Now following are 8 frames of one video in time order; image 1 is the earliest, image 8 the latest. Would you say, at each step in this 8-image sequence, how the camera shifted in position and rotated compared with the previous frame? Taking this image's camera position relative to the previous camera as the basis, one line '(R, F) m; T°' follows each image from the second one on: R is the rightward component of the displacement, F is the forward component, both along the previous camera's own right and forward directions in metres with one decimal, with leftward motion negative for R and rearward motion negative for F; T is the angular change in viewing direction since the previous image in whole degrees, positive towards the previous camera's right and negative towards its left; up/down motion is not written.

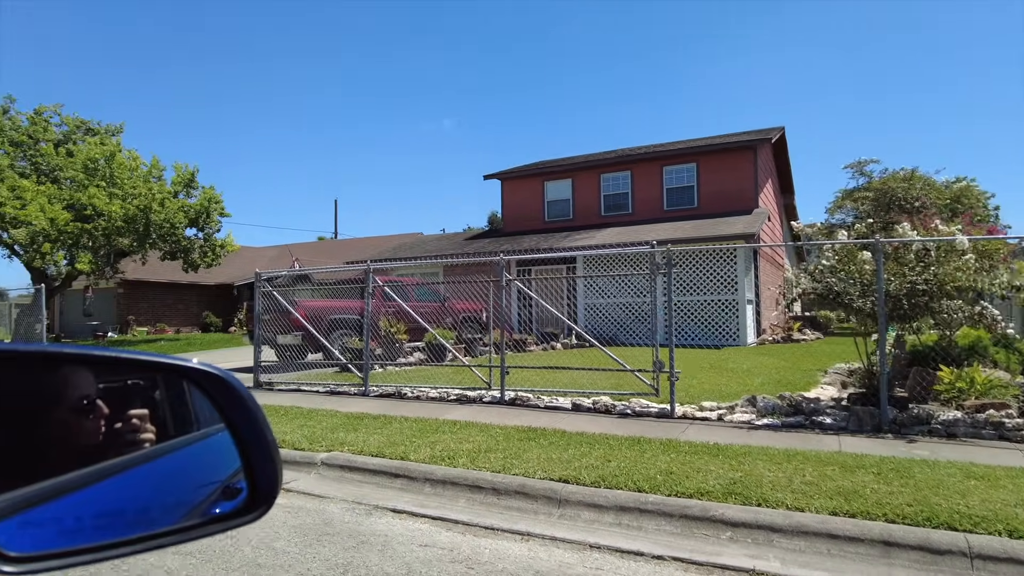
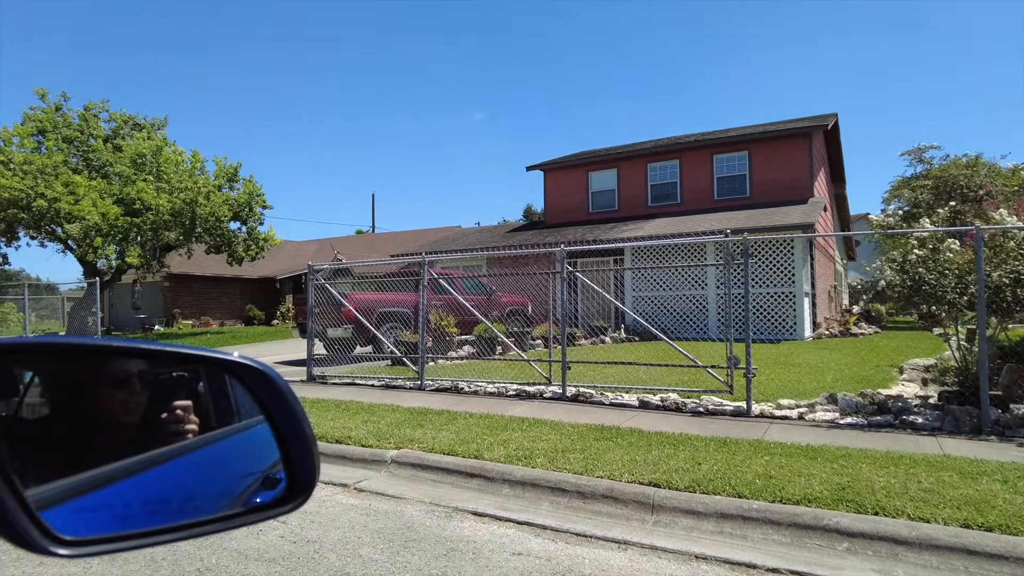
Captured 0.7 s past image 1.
(-0.4, +0.3) m; -3°
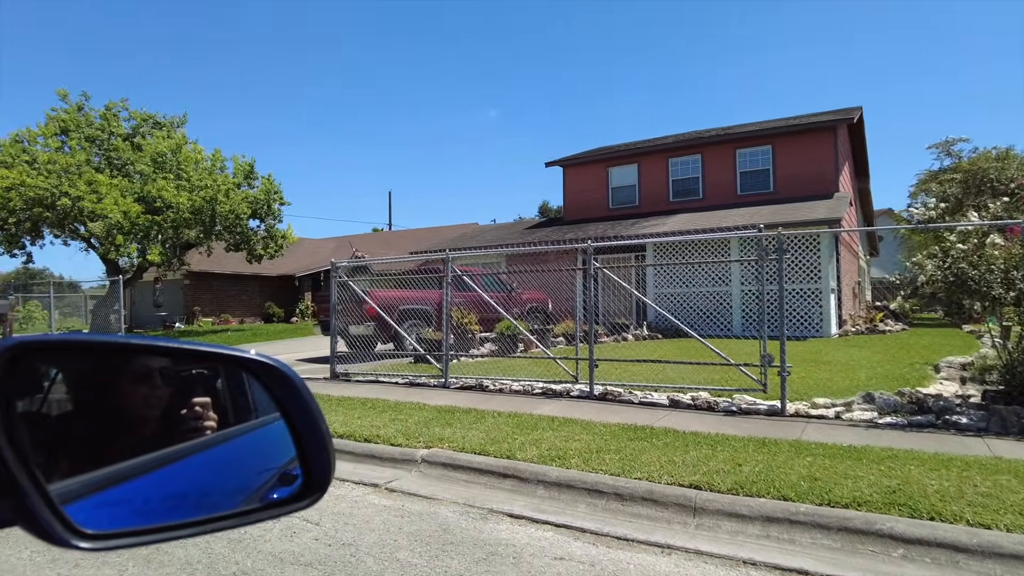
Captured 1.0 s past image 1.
(-0.2, +0.1) m; -1°
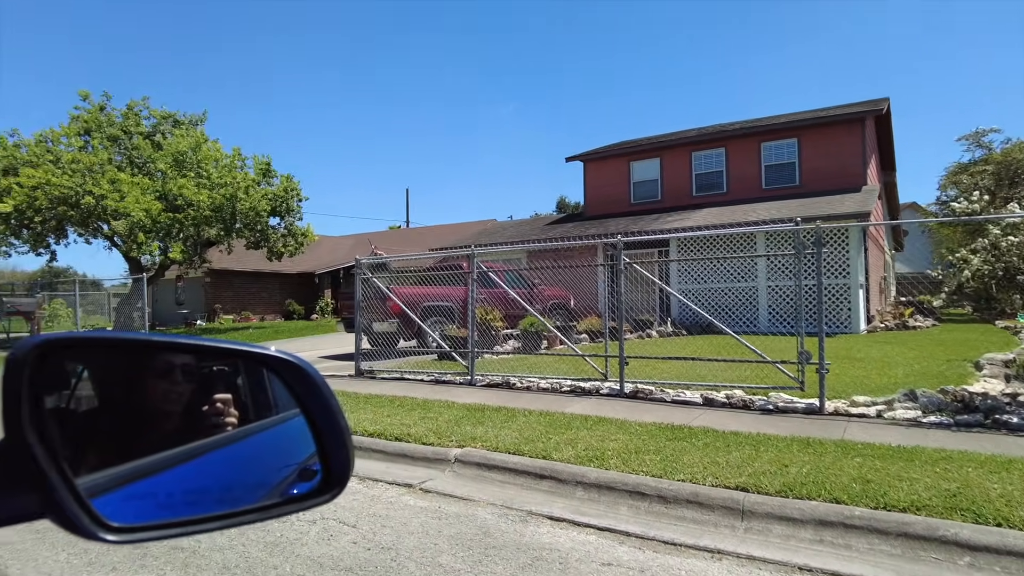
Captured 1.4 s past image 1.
(-0.2, +0.1) m; -1°
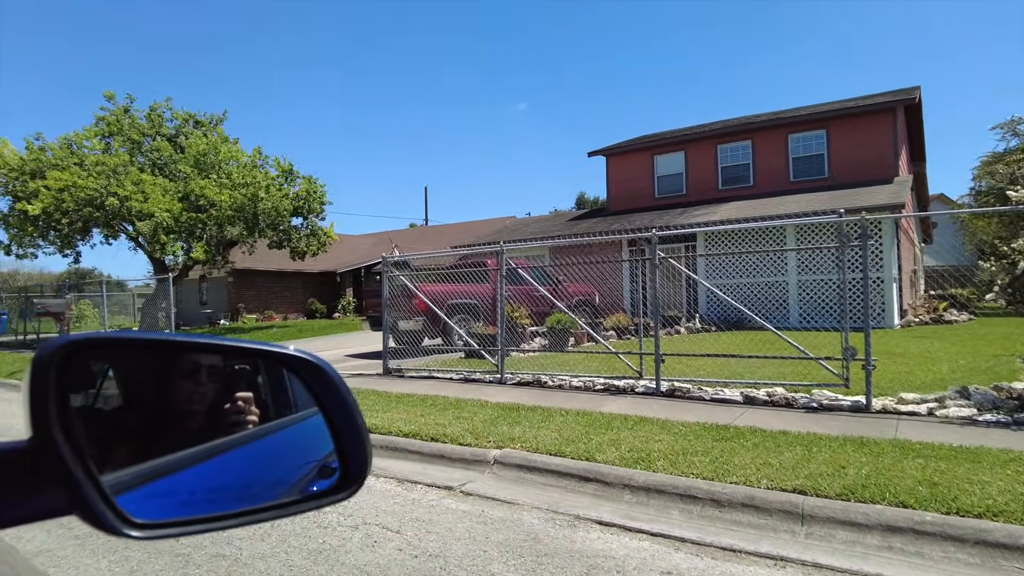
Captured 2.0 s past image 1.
(-0.2, +0.2) m; -1°
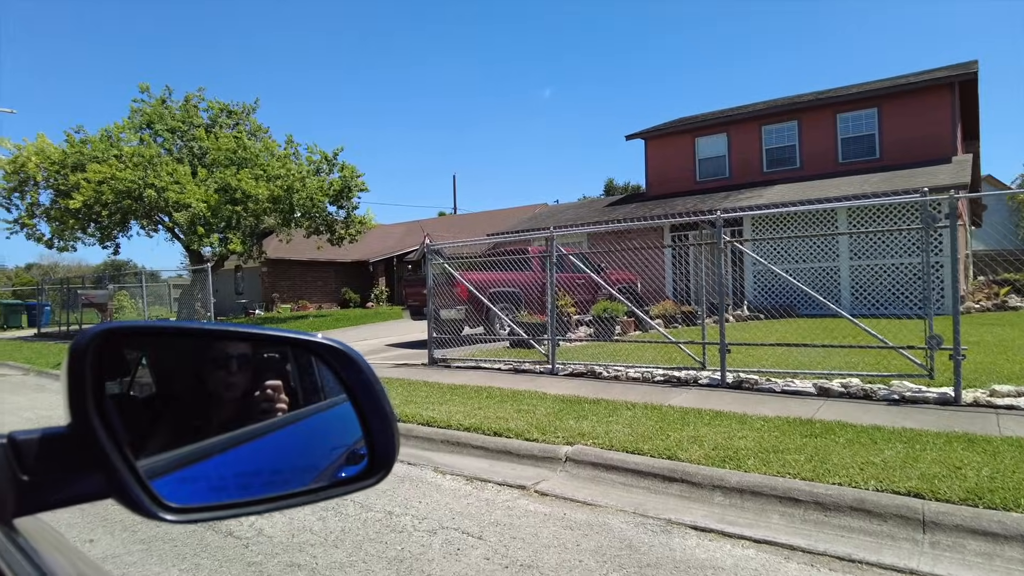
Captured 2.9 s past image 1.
(-0.4, +0.3) m; -2°
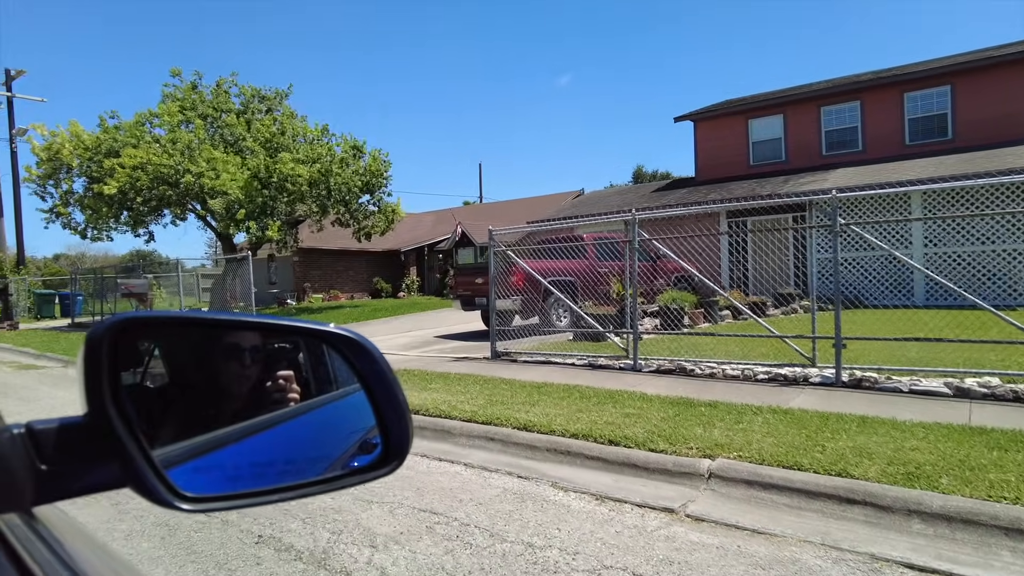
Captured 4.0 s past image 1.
(-0.8, +0.7) m; -2°
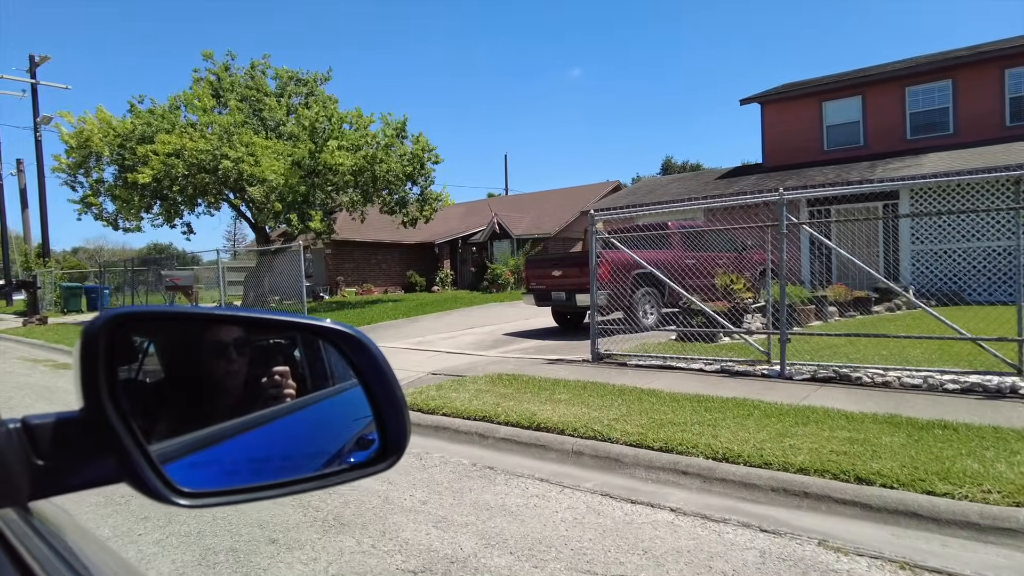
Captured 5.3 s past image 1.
(-1.2, +1.2) m; -1°
